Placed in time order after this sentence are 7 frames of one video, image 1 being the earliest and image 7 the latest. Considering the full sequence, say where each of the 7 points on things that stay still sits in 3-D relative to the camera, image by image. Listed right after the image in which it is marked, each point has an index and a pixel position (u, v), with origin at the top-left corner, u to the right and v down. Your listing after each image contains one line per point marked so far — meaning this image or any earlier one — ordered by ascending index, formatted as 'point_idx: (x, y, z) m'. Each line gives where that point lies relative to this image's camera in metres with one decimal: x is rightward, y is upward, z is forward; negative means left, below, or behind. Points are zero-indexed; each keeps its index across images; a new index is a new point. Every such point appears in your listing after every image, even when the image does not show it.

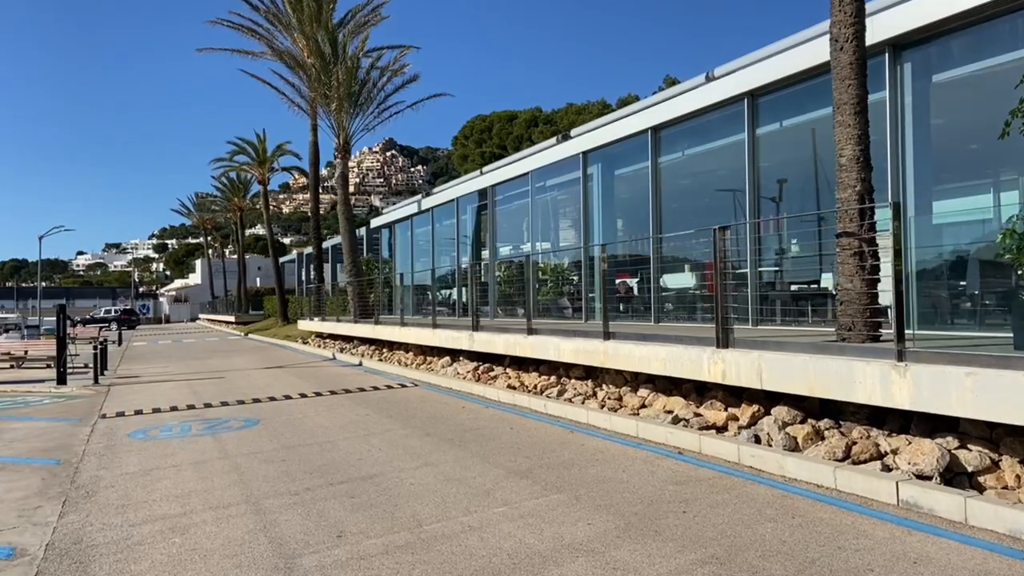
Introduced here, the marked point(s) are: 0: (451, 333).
0: (-1.0, -0.8, +14.2) m
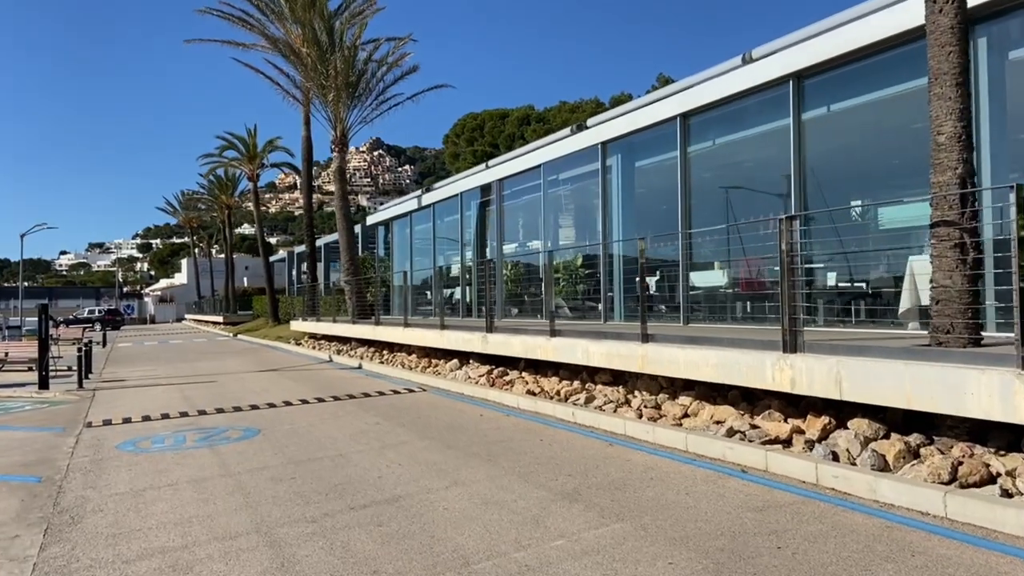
0: (-0.8, -0.7, +13.4) m
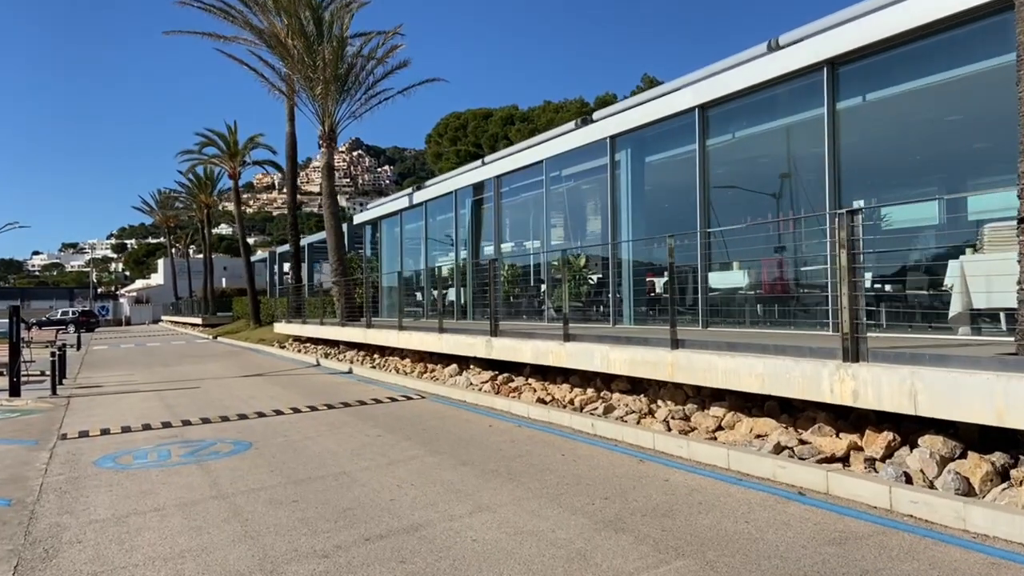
0: (-0.7, -0.8, +12.7) m
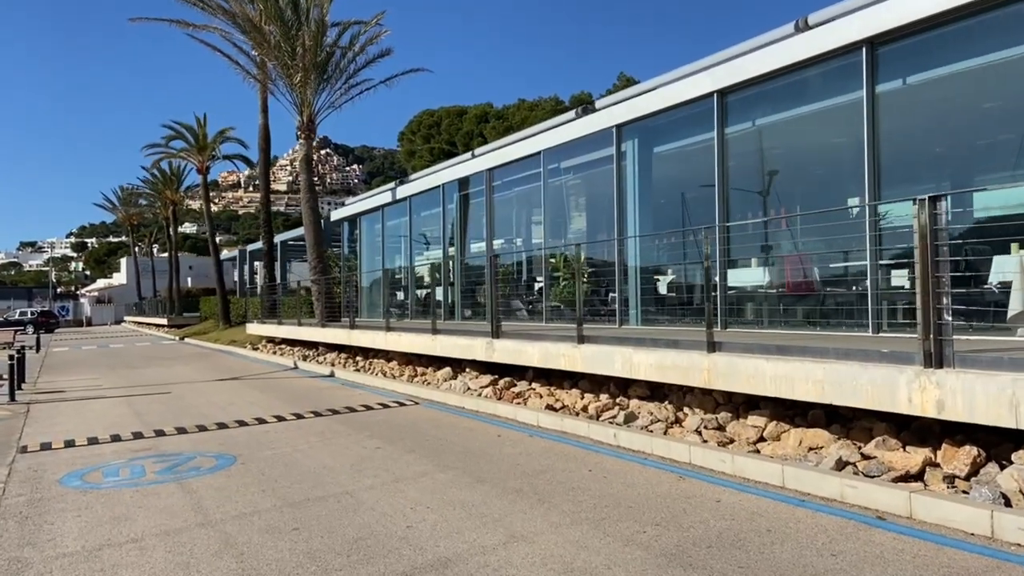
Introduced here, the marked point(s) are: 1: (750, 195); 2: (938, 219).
0: (-0.7, -0.7, +11.8) m
1: (+2.8, +1.1, +9.9) m
2: (+2.7, +0.4, +5.3) m
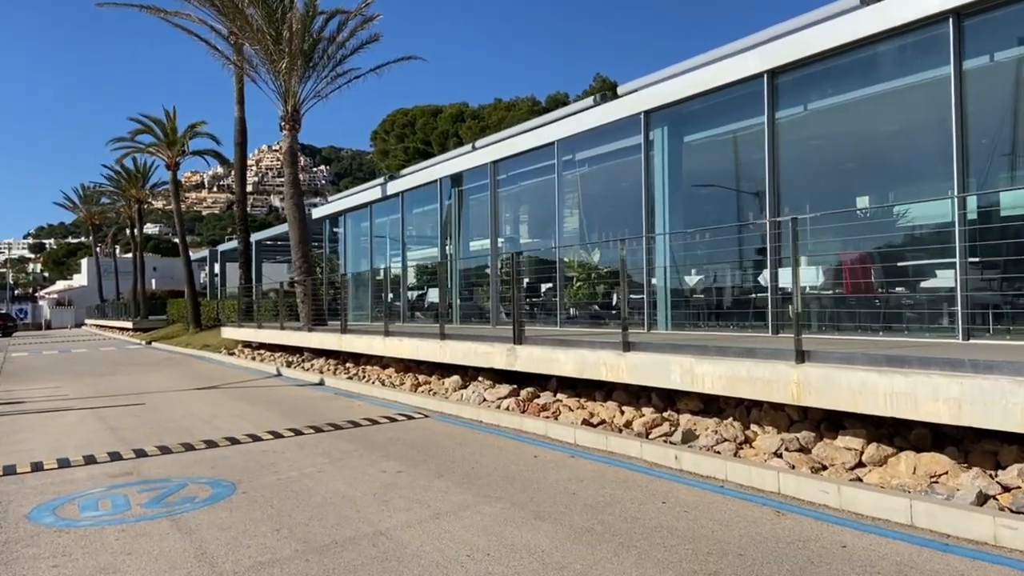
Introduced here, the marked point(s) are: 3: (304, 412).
0: (-0.5, -0.8, +10.8) m
1: (+3.1, +1.1, +9.0) m
2: (+3.2, +0.4, +4.4) m
3: (-2.9, -1.7, +11.6) m
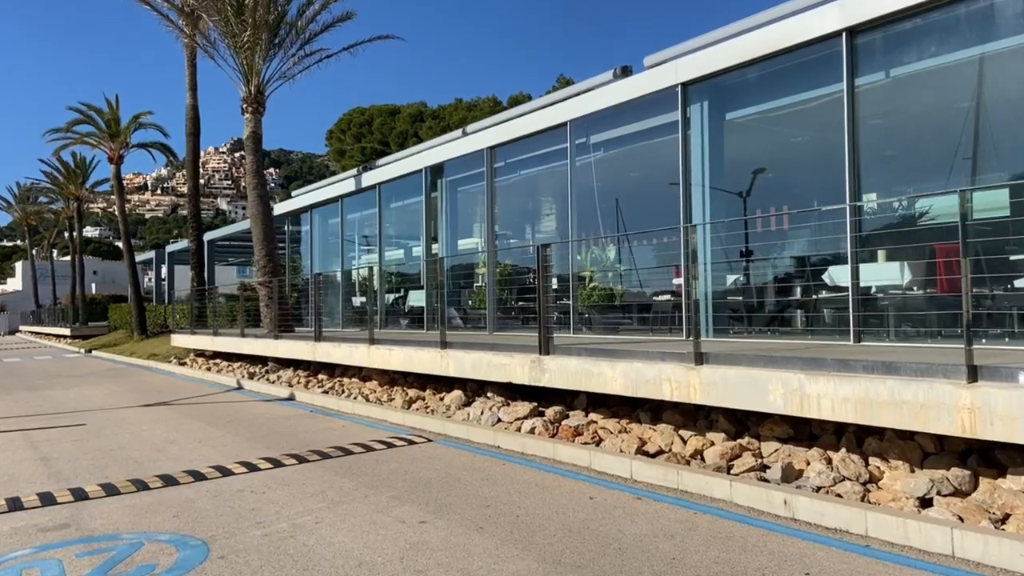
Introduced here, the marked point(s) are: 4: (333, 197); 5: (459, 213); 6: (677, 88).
0: (-0.3, -0.8, +9.1) m
1: (+3.4, +1.1, +7.6) m
2: (+3.8, +0.5, +3.0) m
3: (-2.7, -1.7, +9.8) m
4: (-4.0, +2.0, +18.5) m
5: (-0.9, +1.3, +14.4) m
6: (+1.9, +2.3, +9.7) m
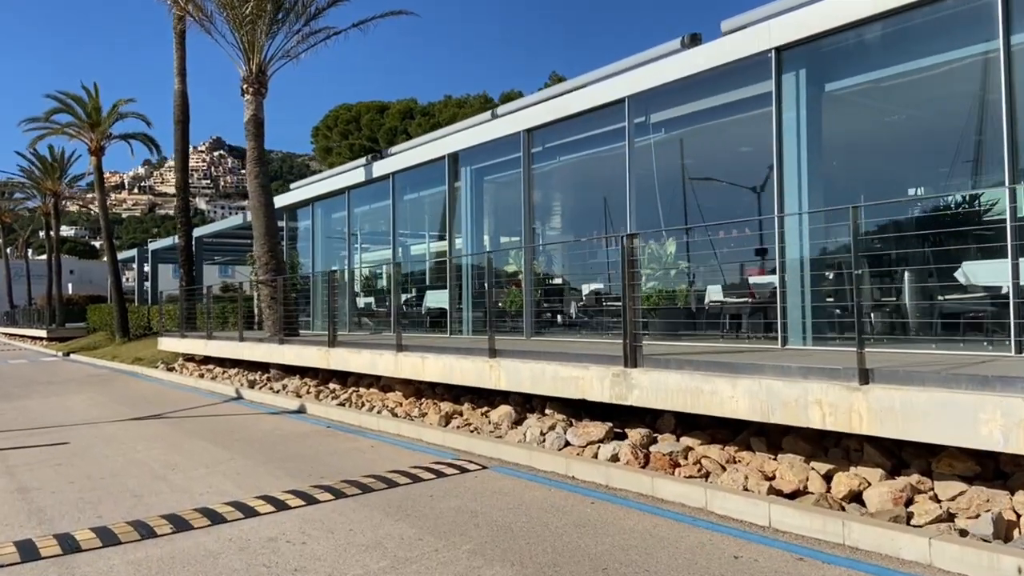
0: (+0.3, -0.8, +7.8) m
1: (+4.1, +1.1, +6.3) m
2: (+4.5, +0.5, +1.7) m
3: (-2.1, -1.7, +8.4) m
4: (-3.6, +2.0, +17.0) m
5: (-0.4, +1.3, +13.0) m
6: (+2.5, +2.3, +8.3) m
